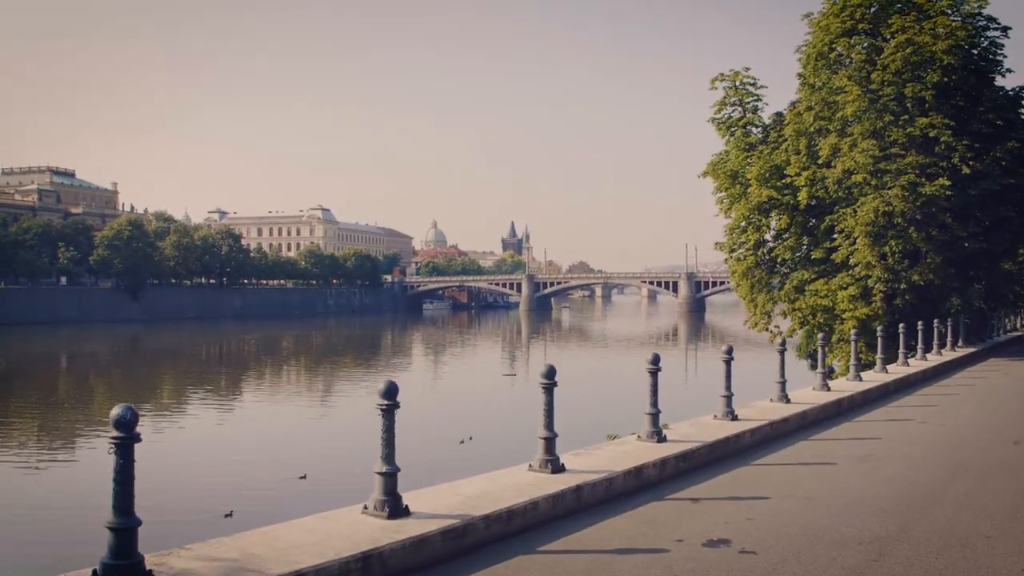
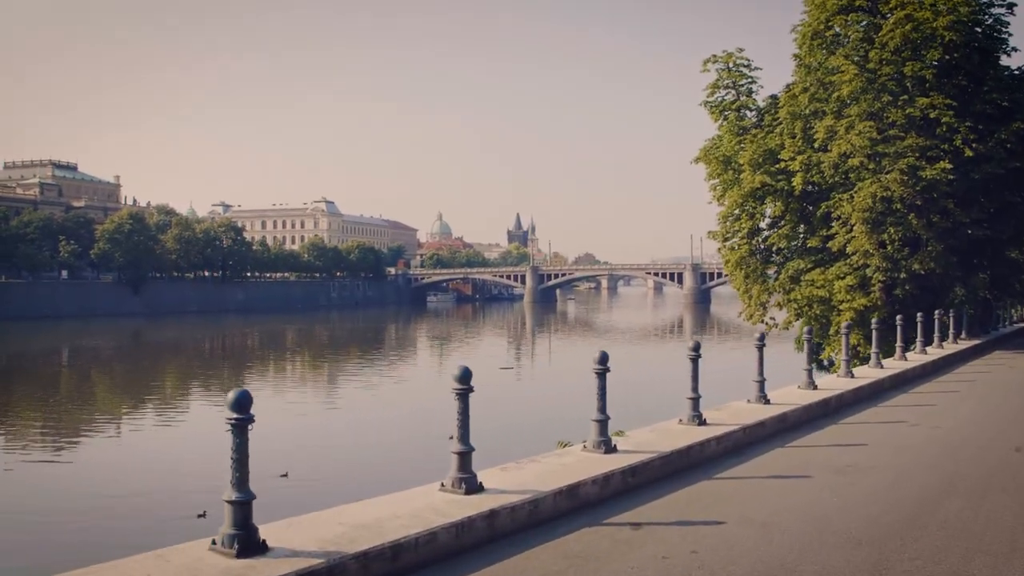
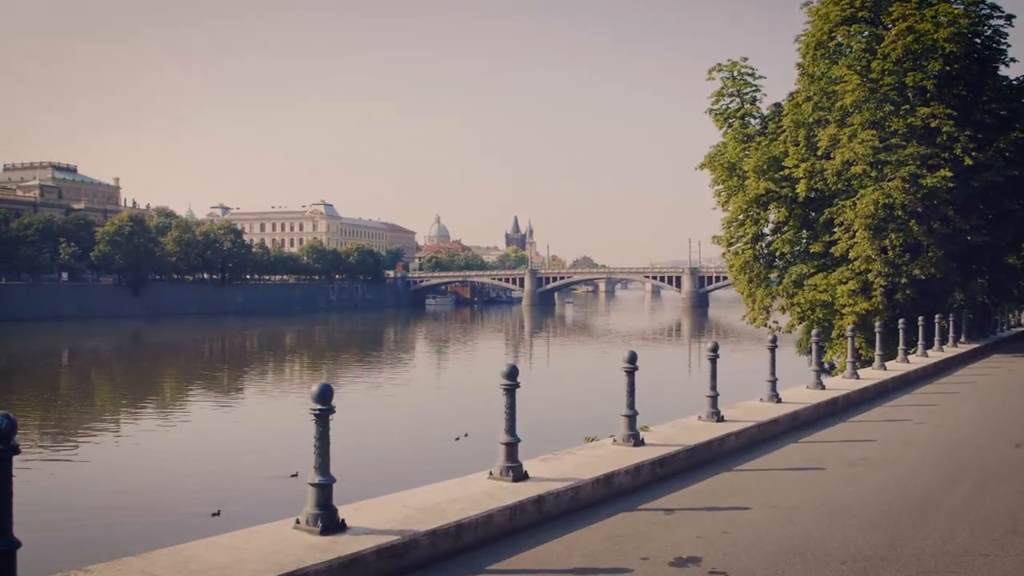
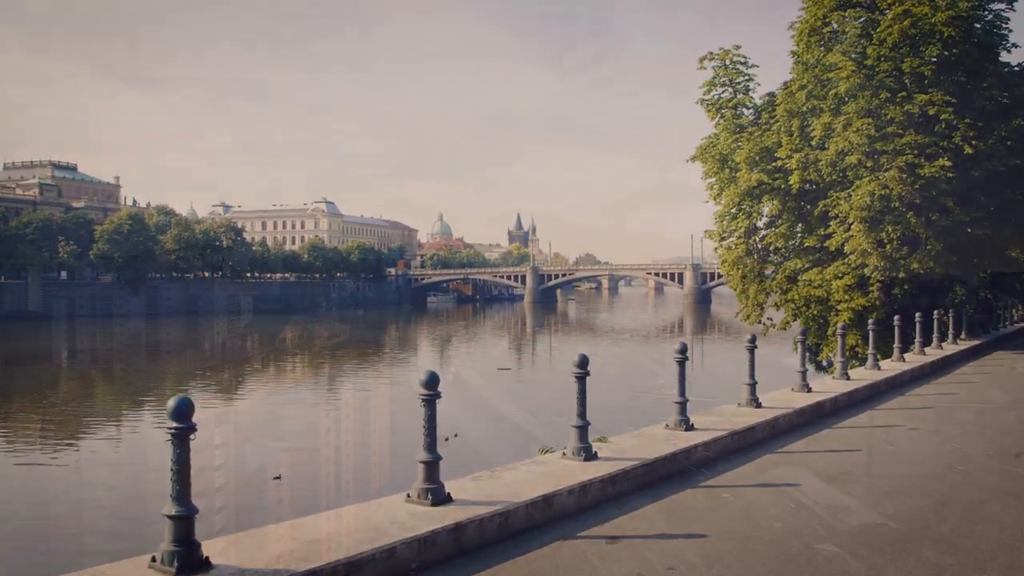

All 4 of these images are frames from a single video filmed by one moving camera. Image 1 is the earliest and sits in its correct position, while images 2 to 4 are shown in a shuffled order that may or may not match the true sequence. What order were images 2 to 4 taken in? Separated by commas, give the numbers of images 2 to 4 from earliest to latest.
3, 2, 4
